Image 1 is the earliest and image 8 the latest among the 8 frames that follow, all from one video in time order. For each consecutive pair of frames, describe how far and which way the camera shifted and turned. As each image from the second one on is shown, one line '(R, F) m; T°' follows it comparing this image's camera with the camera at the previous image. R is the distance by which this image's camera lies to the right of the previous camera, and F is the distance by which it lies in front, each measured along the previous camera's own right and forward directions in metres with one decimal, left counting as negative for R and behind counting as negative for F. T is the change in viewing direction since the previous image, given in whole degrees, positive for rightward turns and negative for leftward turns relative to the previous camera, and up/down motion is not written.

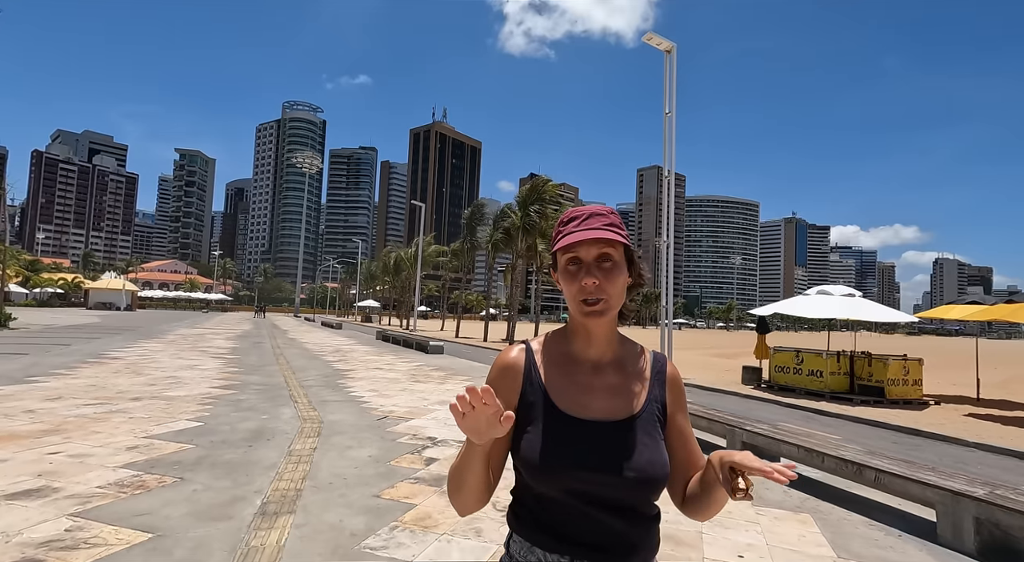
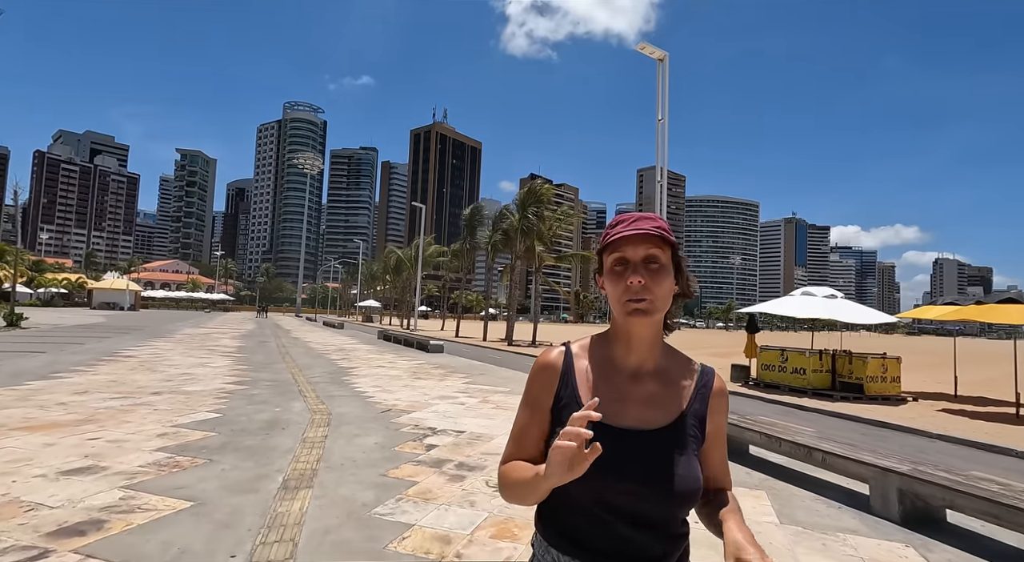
(+0.1, -0.6) m; 0°
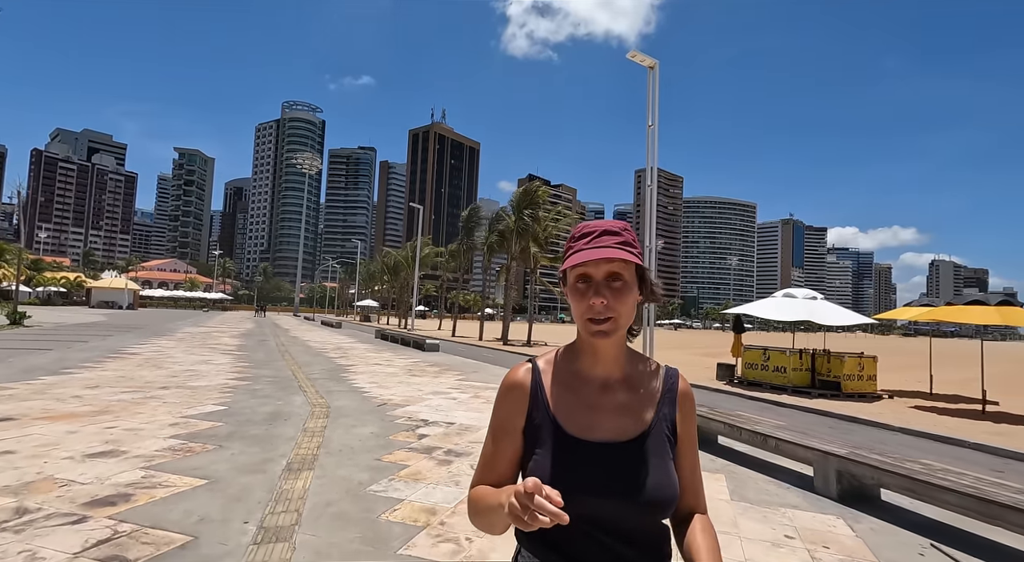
(+0.2, -0.5) m; 0°
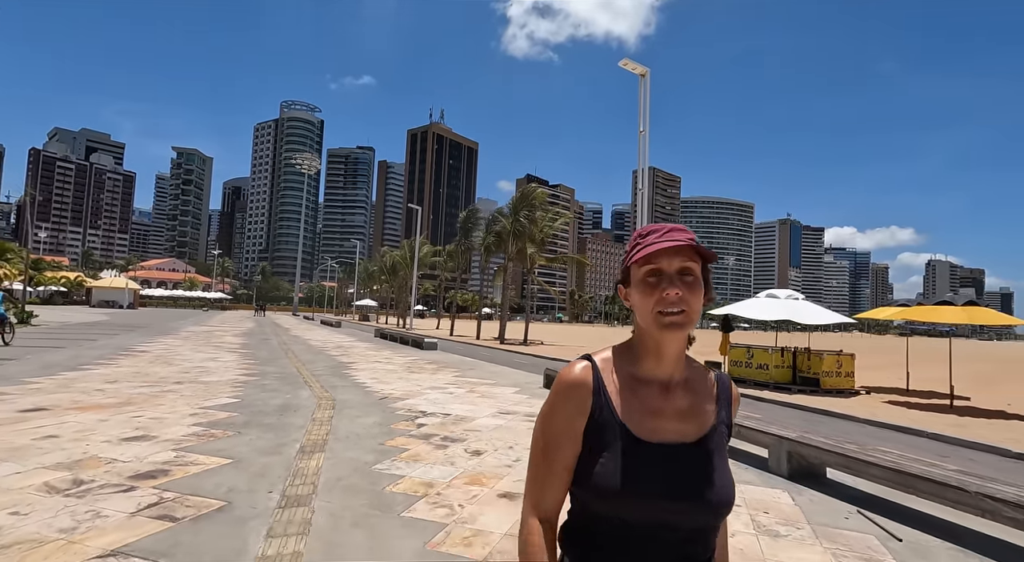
(+0.1, -0.7) m; 0°
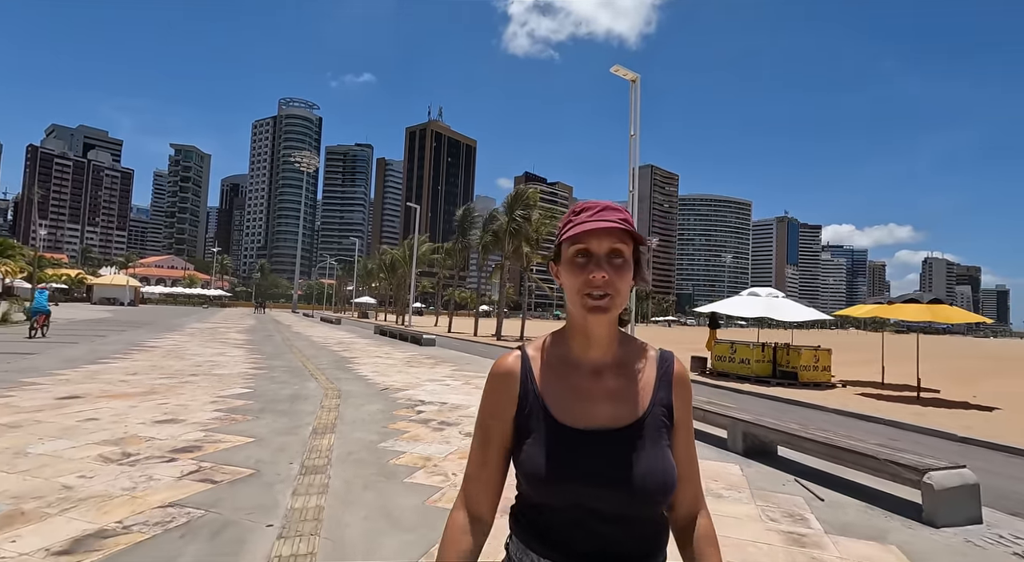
(+0.1, -0.8) m; 0°
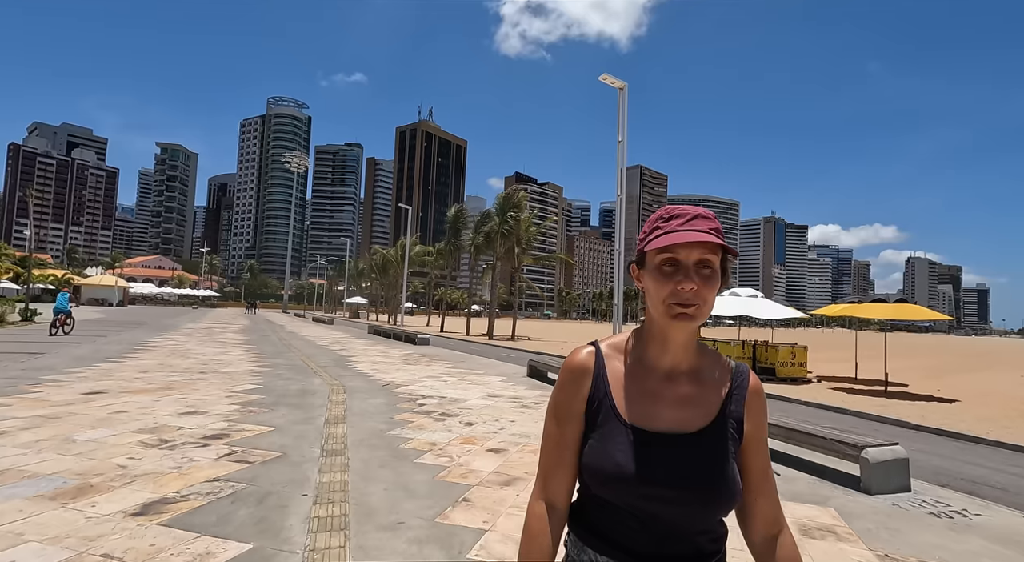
(-0.1, -0.7) m; +1°
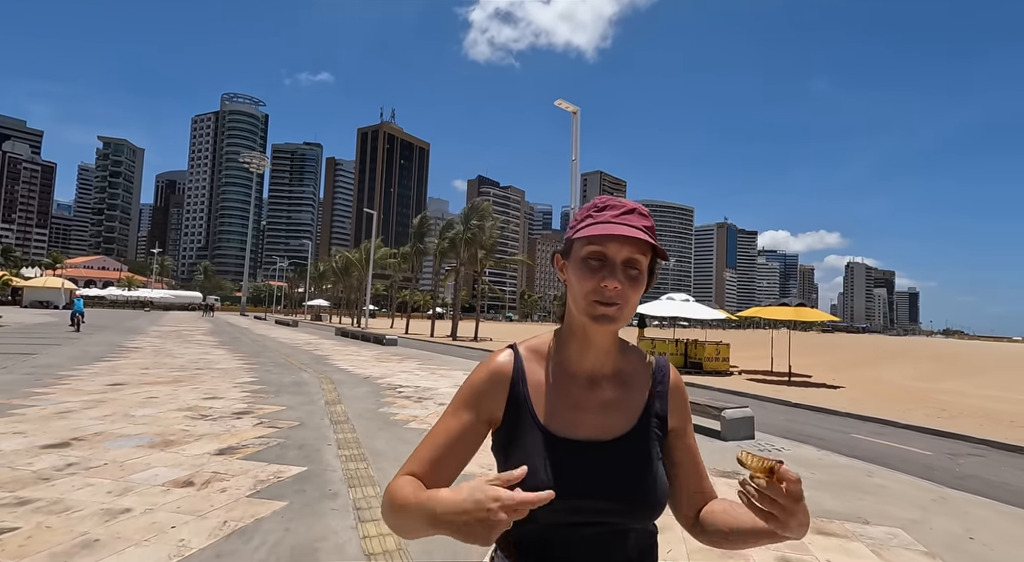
(-0.1, -2.0) m; +4°
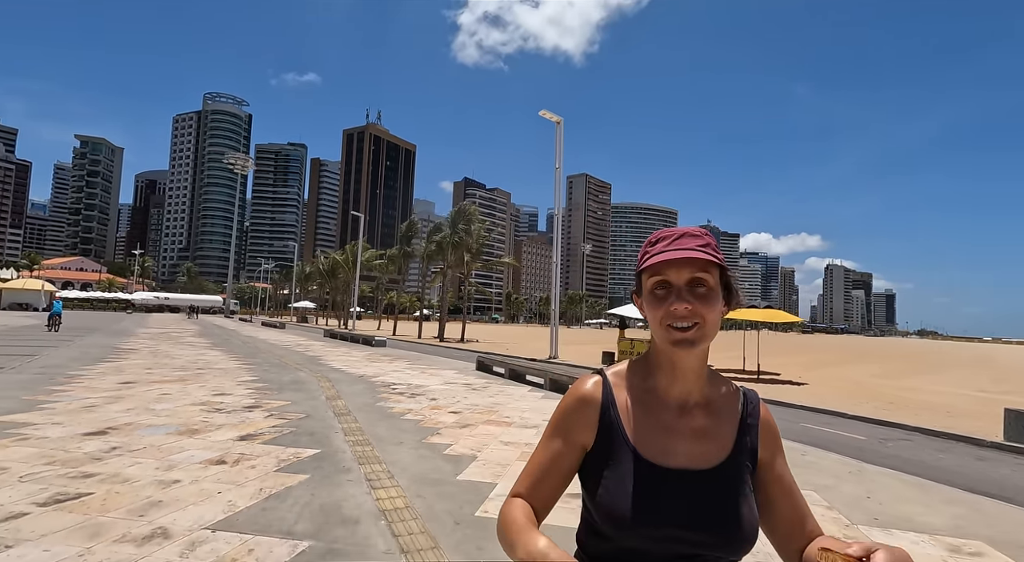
(0.0, -0.9) m; +1°
